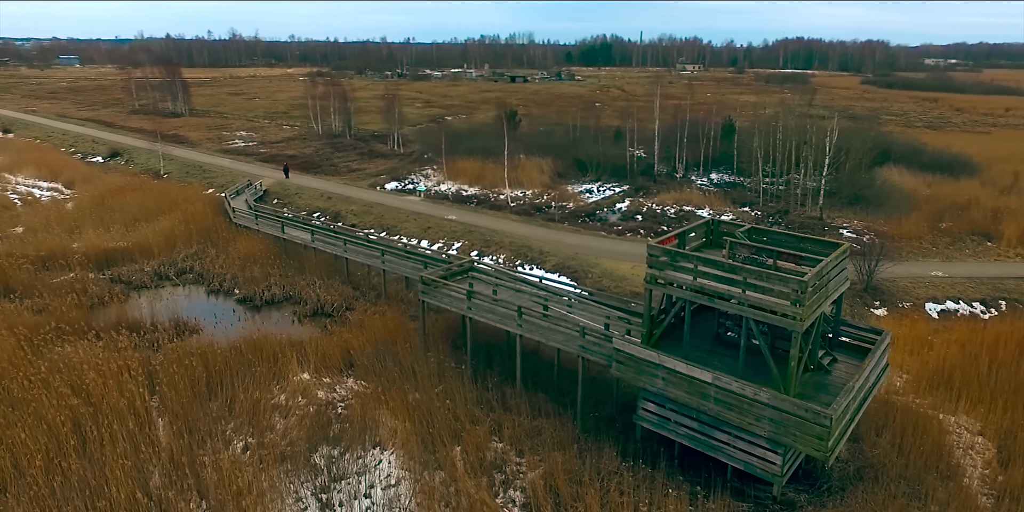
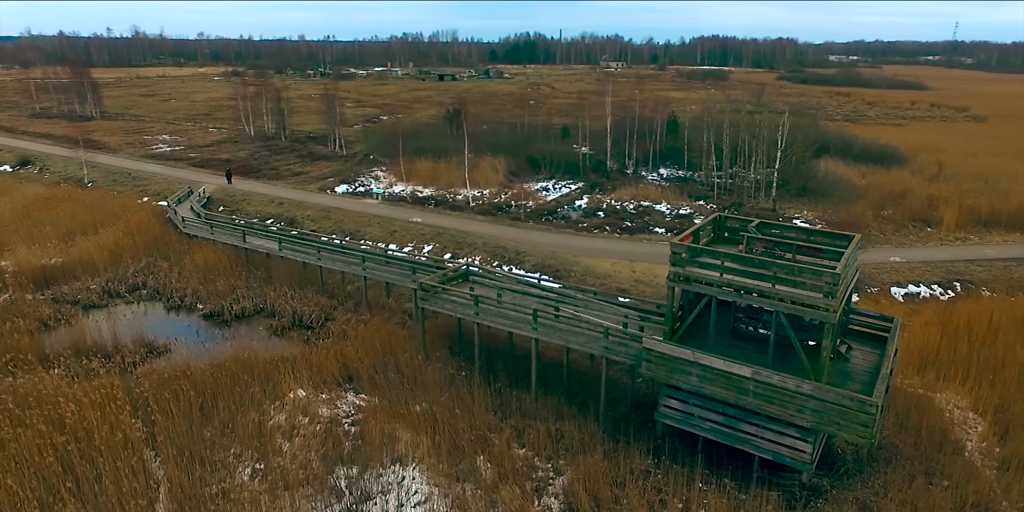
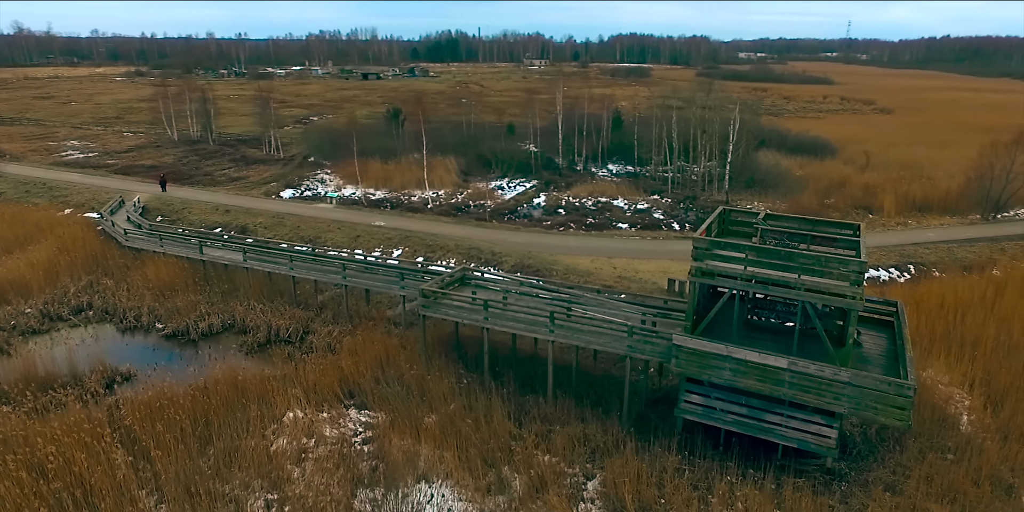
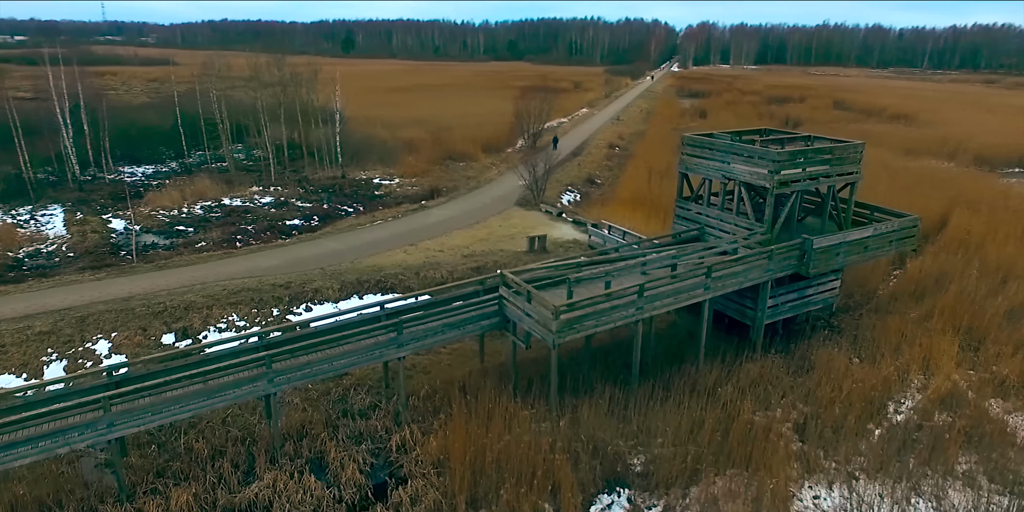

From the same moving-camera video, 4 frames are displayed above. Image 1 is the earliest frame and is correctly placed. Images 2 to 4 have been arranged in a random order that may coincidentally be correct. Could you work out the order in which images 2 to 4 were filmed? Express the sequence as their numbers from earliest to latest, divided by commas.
2, 3, 4
